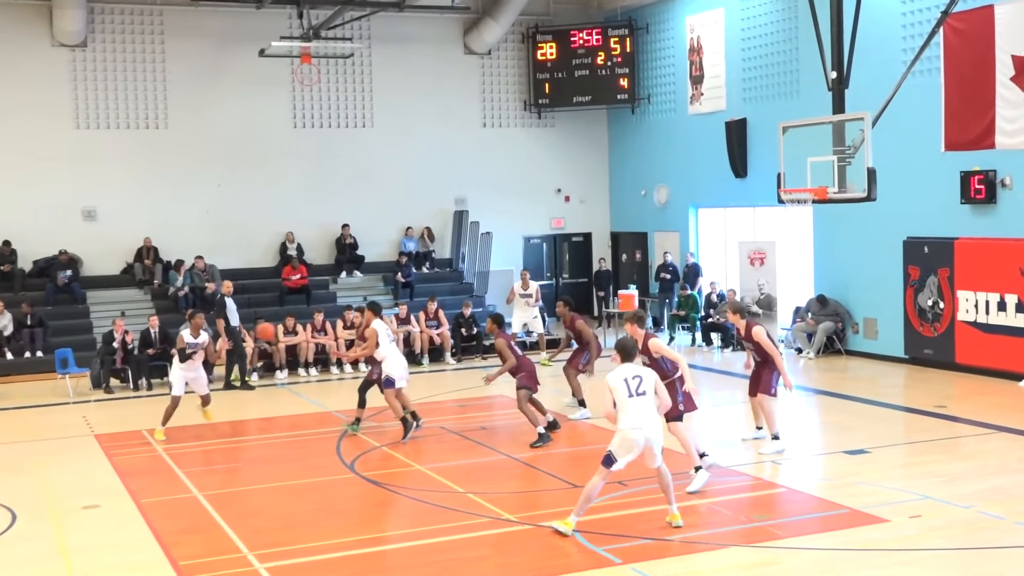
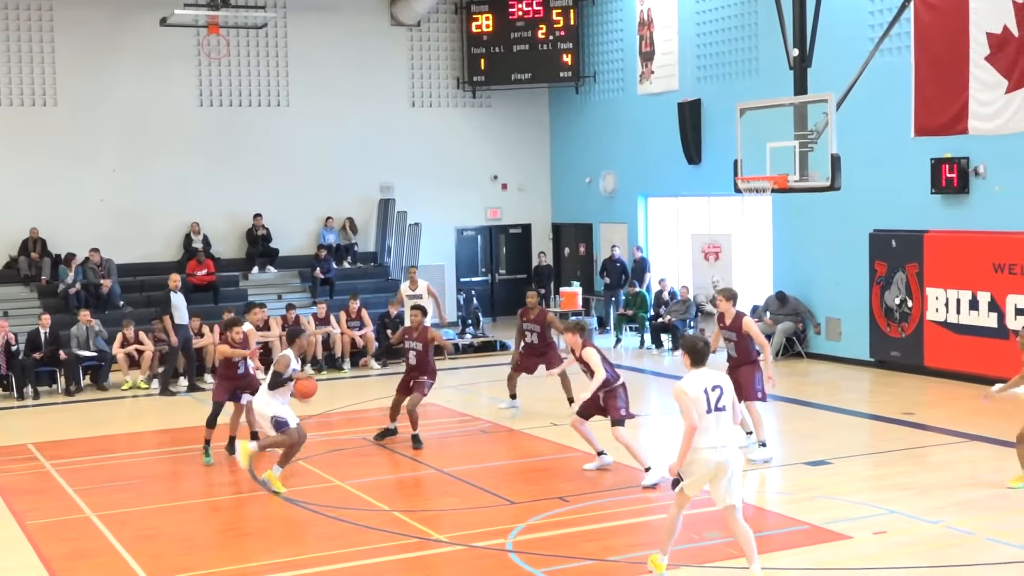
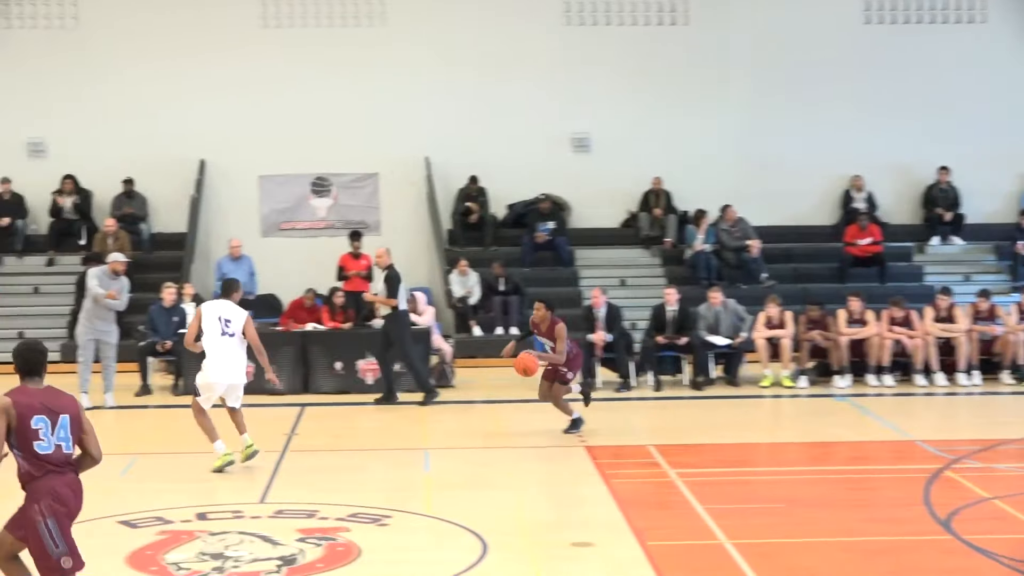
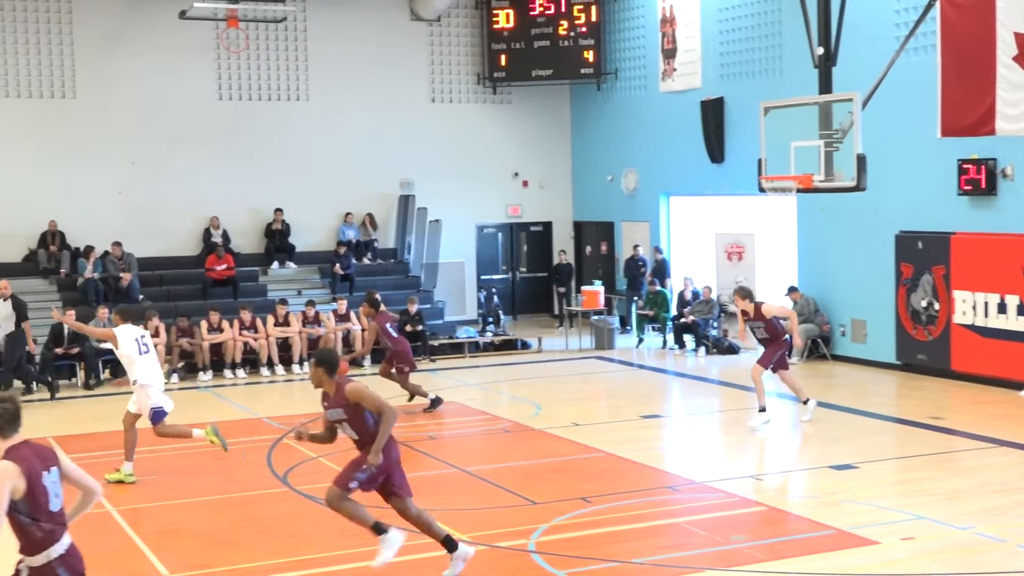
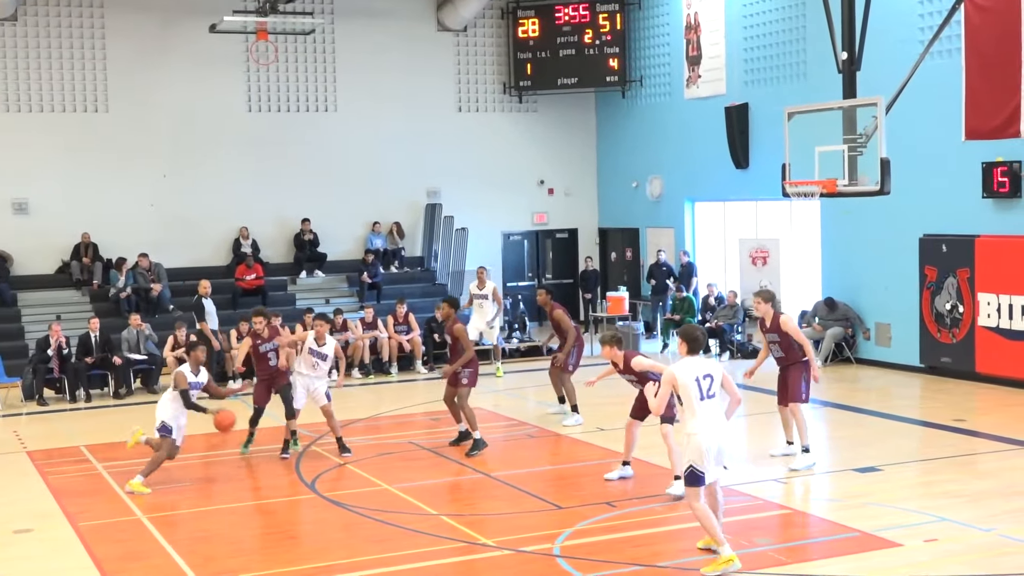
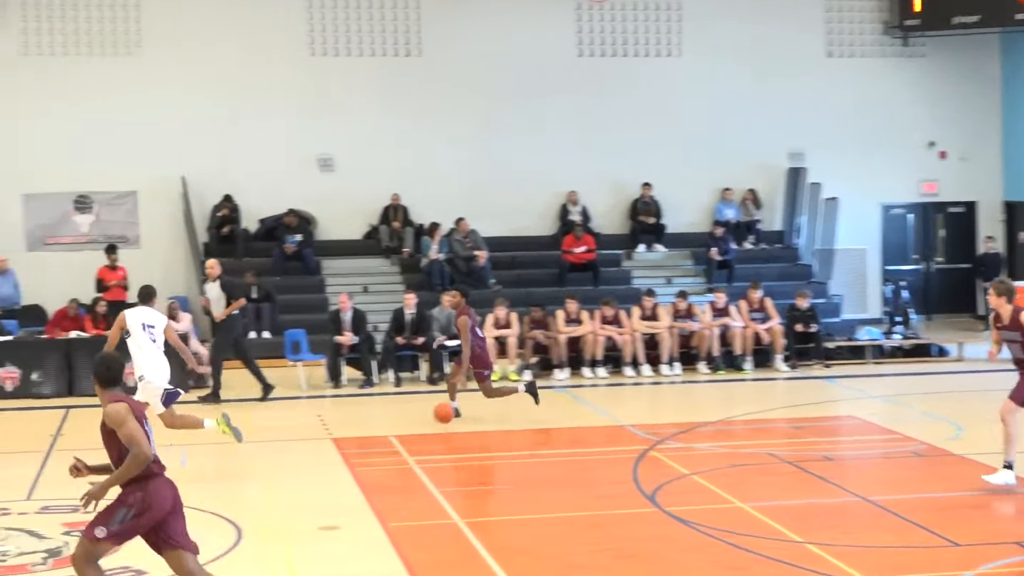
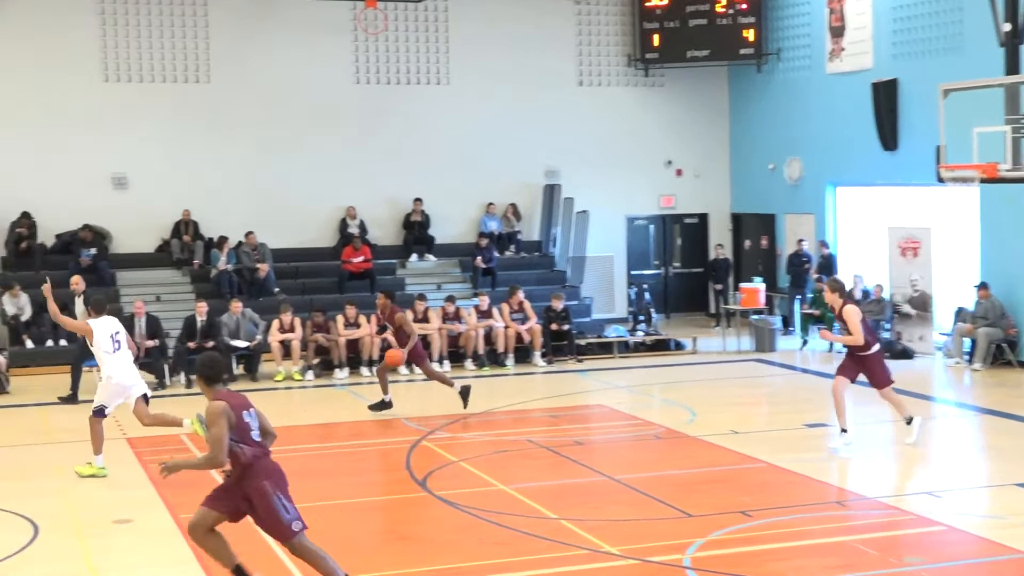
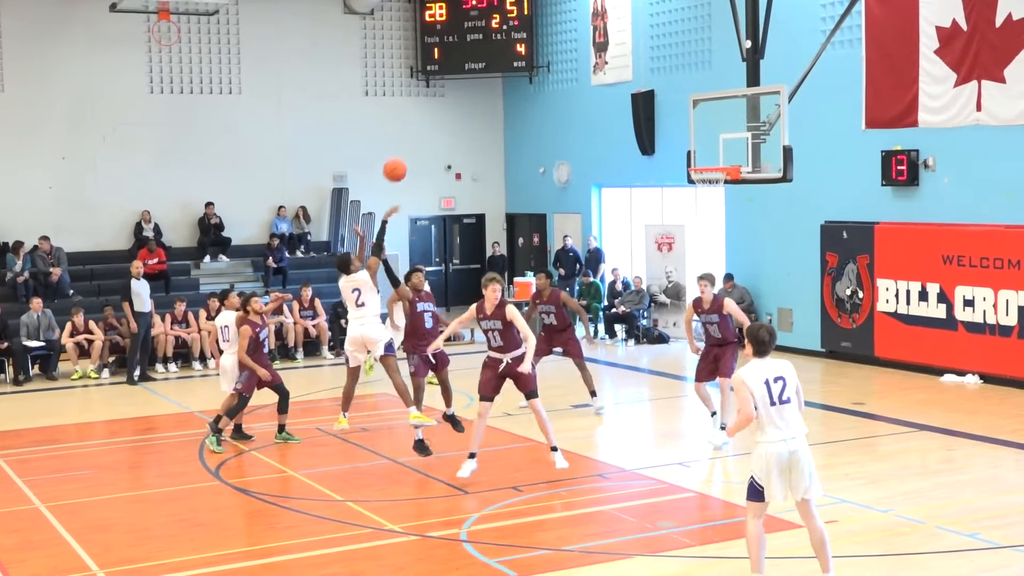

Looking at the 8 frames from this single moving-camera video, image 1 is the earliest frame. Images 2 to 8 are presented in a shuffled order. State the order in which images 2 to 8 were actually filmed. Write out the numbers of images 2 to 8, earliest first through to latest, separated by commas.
5, 2, 8, 4, 7, 6, 3
